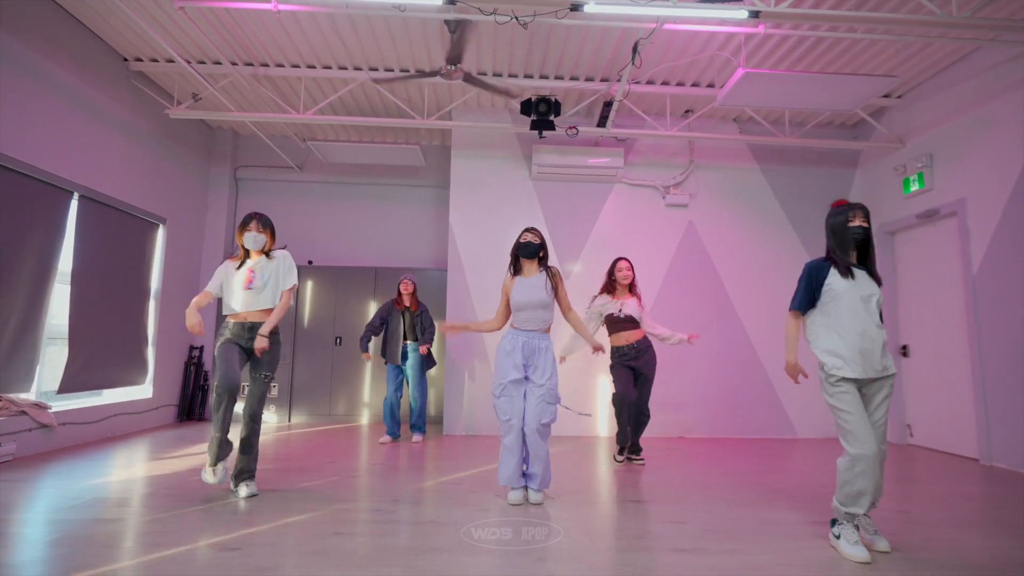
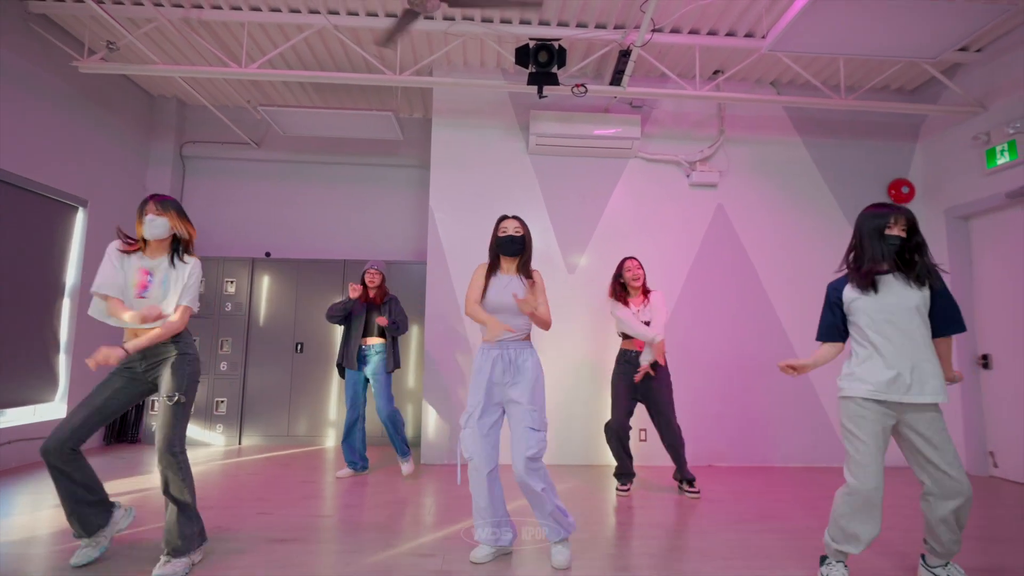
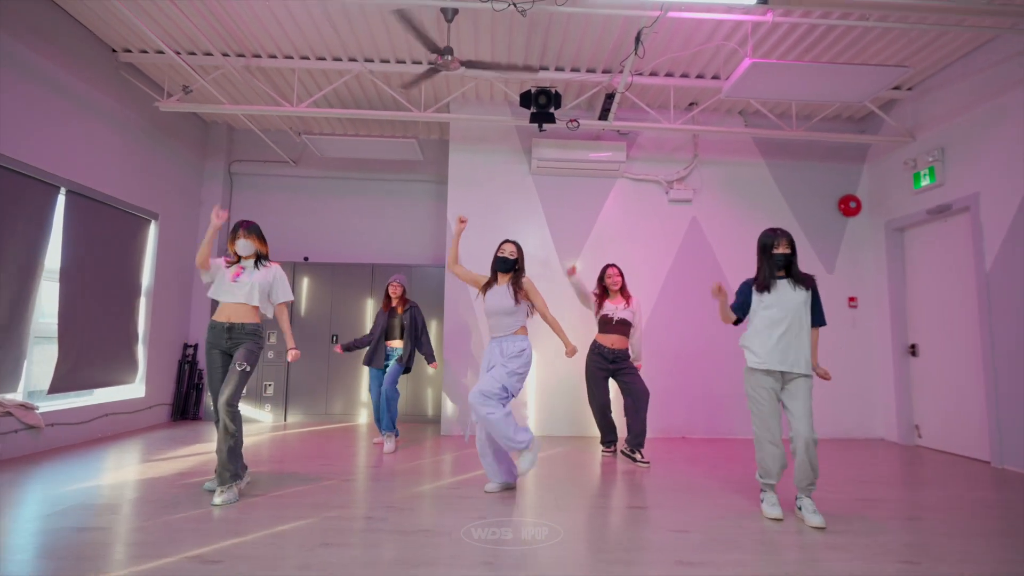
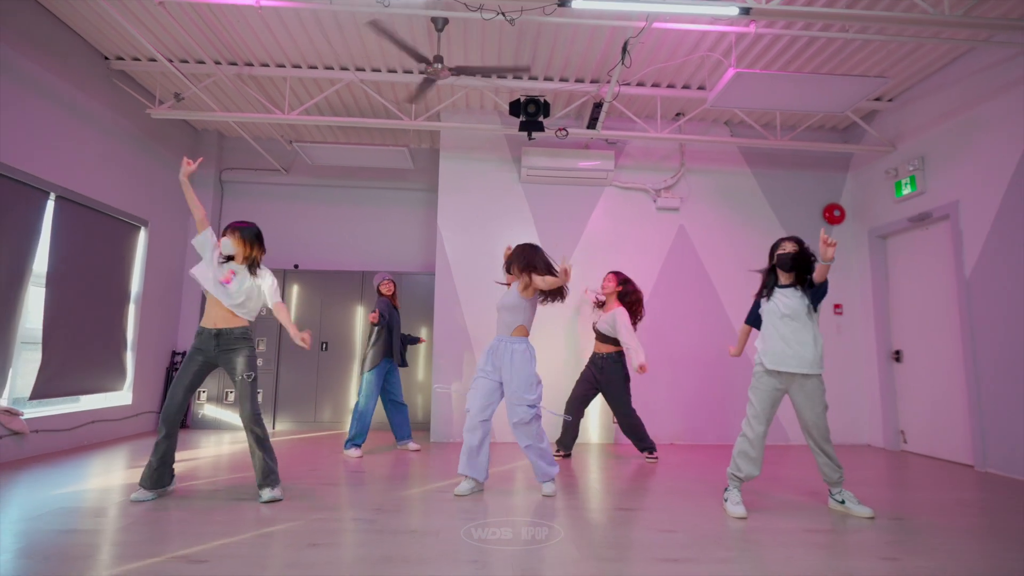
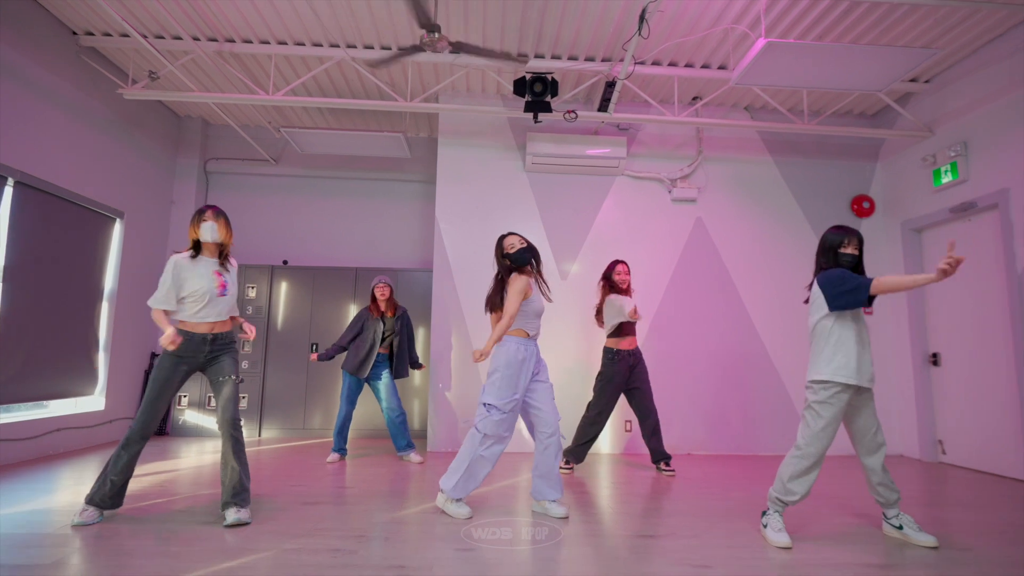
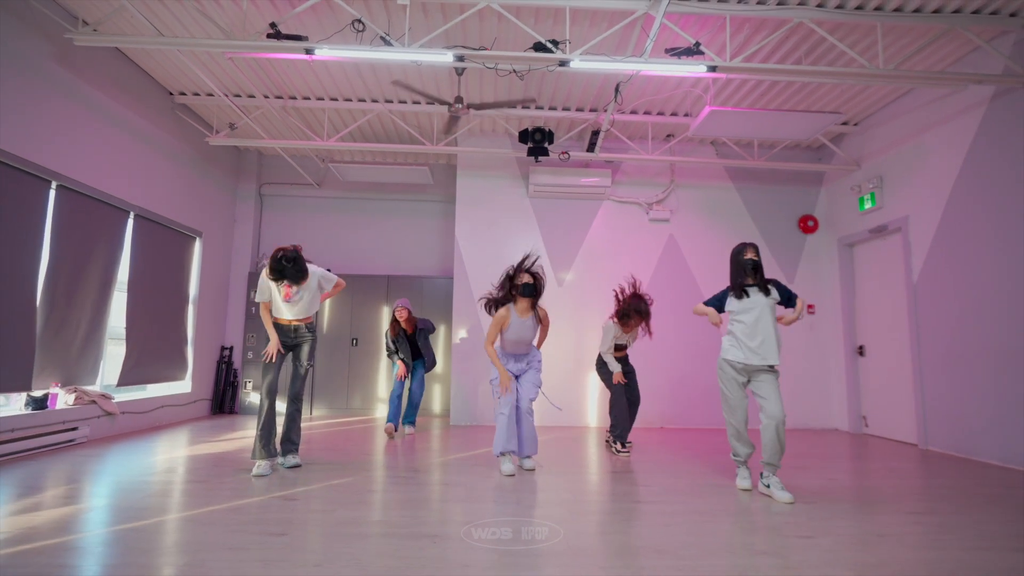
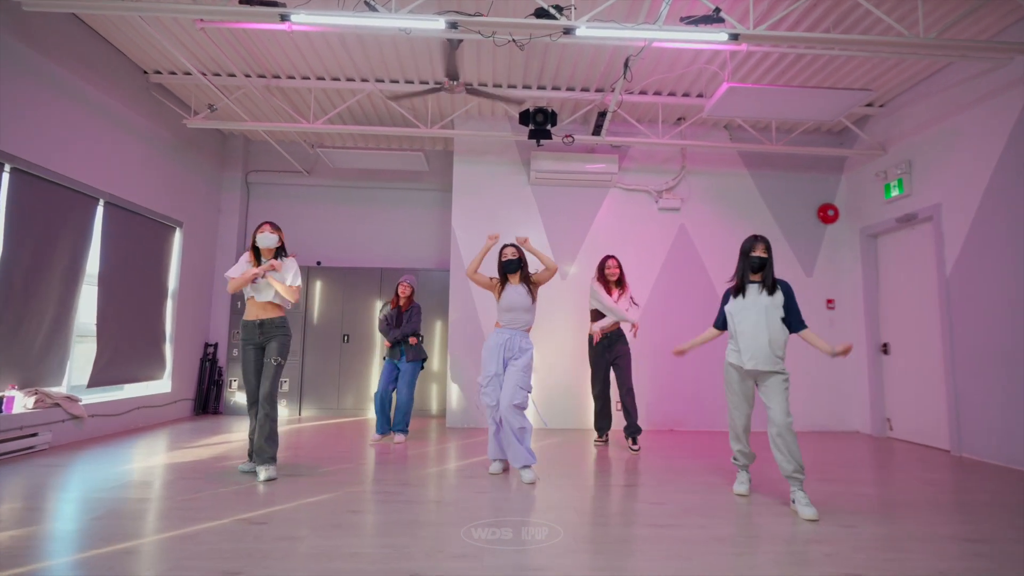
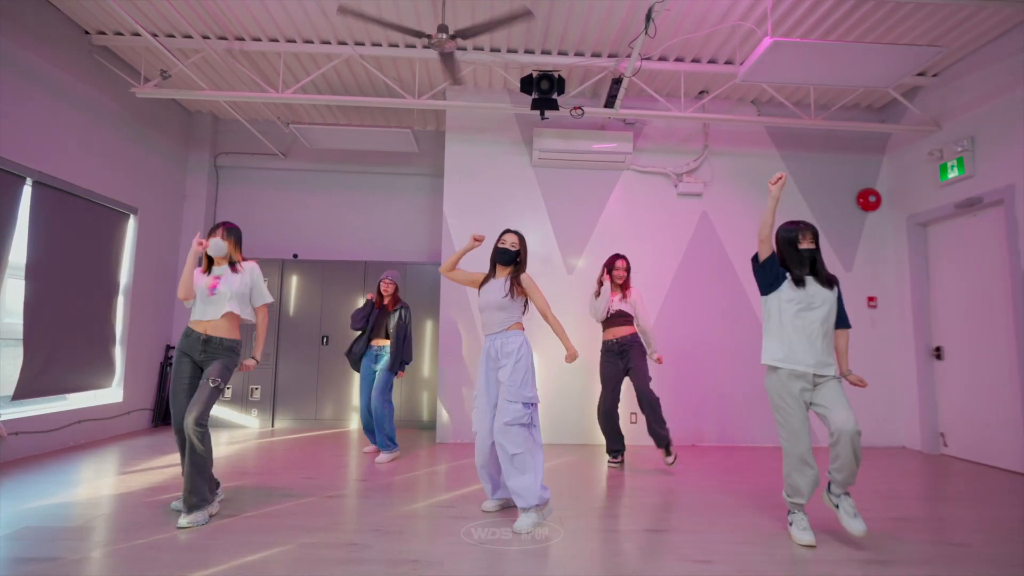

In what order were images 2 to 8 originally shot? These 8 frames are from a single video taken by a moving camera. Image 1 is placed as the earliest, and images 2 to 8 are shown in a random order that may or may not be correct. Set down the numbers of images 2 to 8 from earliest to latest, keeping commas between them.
6, 7, 3, 8, 2, 5, 4
